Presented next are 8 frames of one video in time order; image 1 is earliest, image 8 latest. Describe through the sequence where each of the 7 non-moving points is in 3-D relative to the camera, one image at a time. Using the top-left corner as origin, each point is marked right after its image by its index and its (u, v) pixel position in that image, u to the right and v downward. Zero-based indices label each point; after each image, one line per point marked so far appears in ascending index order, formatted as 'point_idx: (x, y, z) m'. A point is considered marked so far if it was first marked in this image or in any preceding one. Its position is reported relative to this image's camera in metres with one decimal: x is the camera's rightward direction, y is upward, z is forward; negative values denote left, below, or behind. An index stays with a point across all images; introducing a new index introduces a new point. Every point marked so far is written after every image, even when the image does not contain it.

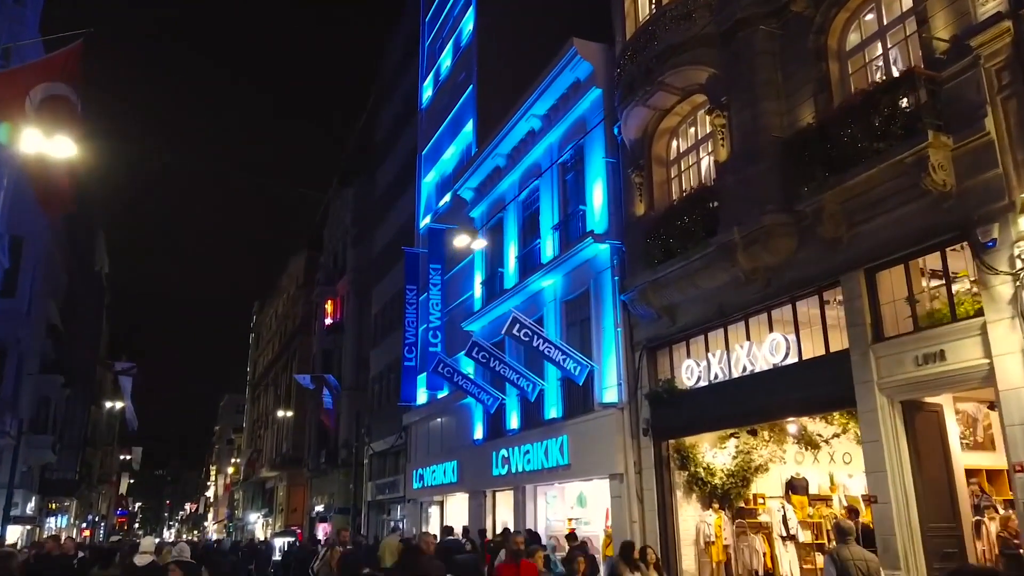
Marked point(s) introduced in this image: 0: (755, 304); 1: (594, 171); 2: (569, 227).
0: (+3.8, -0.3, +12.8) m
1: (+1.7, +2.5, +17.4) m
2: (+1.3, +1.4, +18.5) m
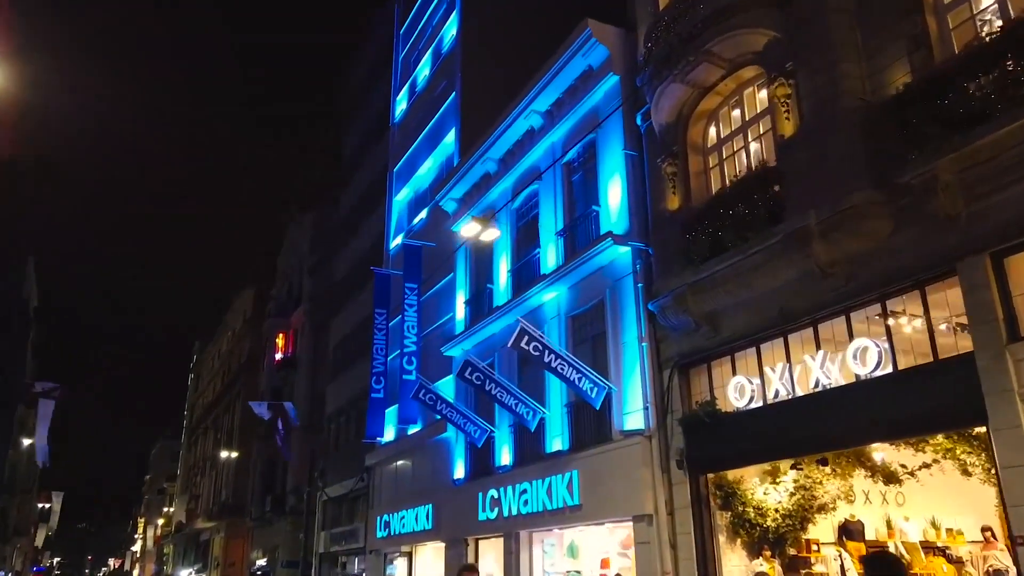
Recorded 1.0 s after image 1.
0: (+4.1, -0.2, +10.7) m
1: (+1.8, +2.3, +15.3) m
2: (+1.3, +1.1, +16.3) m
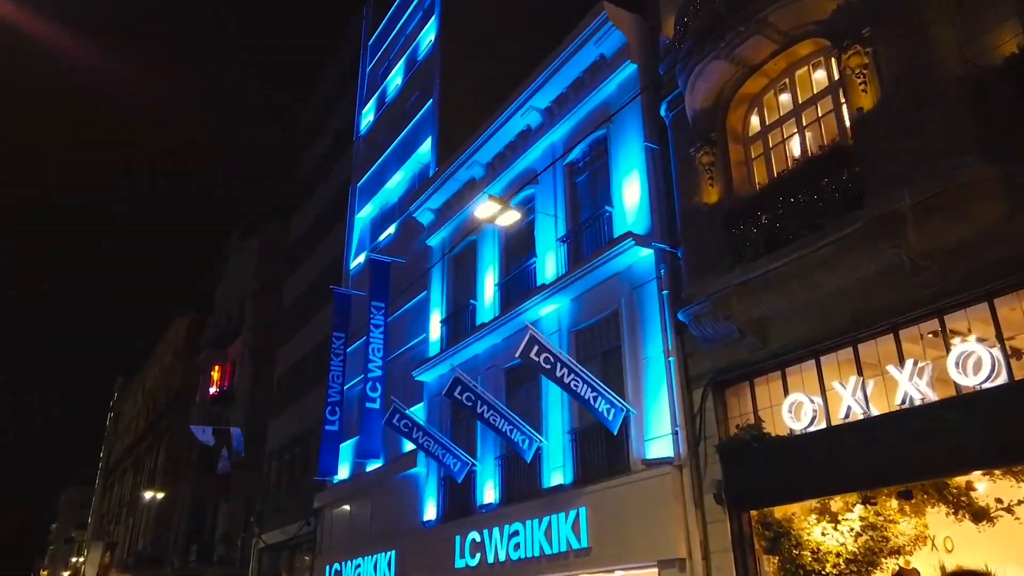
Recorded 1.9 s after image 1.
0: (+4.5, -0.2, +9.0) m
1: (+1.9, +2.1, +13.6) m
2: (+1.3, +0.9, +14.5) m
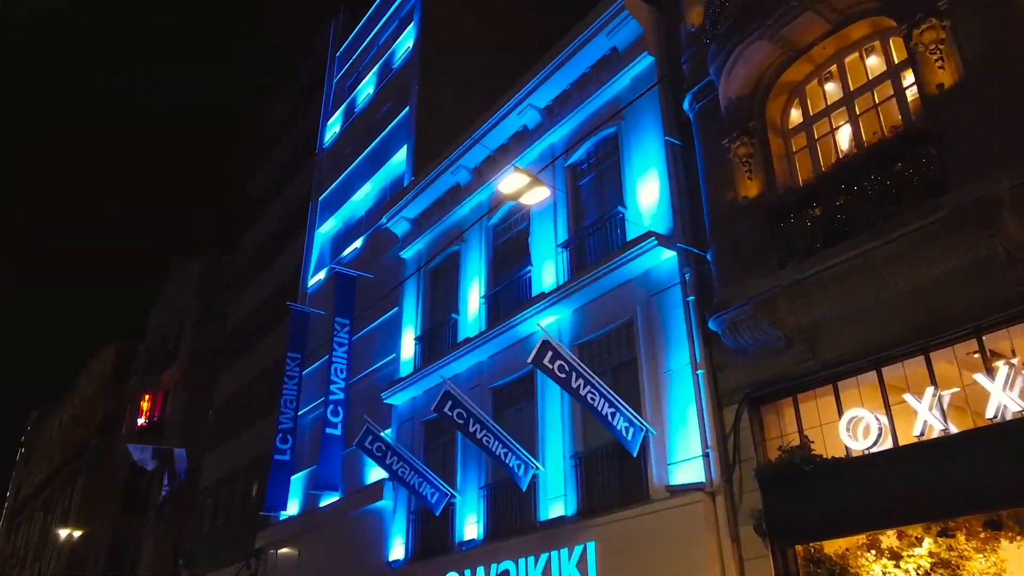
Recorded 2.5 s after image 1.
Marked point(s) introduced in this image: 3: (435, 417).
0: (+4.8, -0.2, +7.9) m
1: (+2.0, +1.9, +12.4) m
2: (+1.2, +0.7, +13.2) m
3: (-1.5, -2.5, +15.8) m
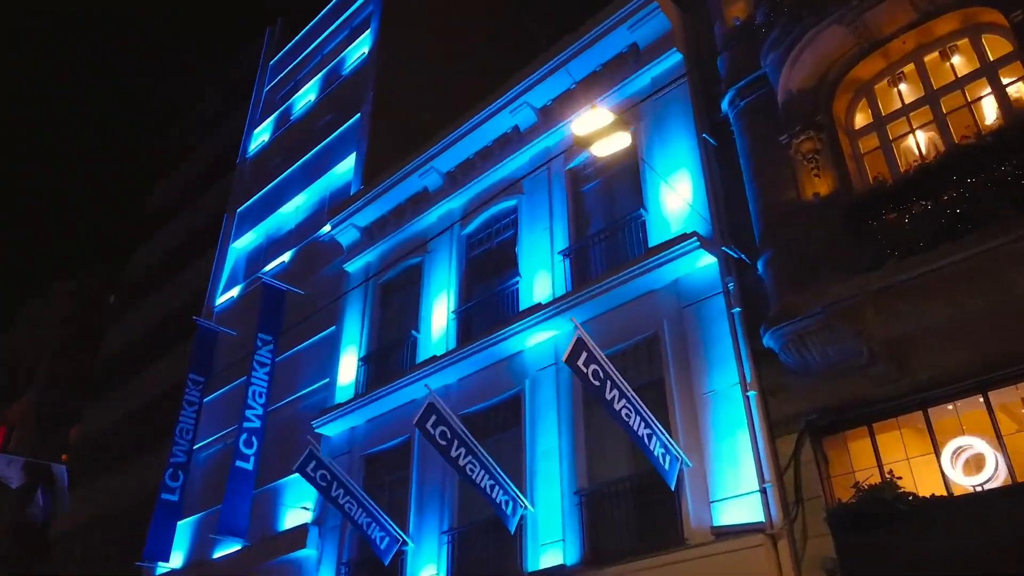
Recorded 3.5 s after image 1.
0: (+5.4, -0.3, +6.8) m
1: (+2.1, +1.7, +11.0) m
2: (+1.1, +0.5, +11.6) m
3: (-2.2, -2.7, +13.4) m
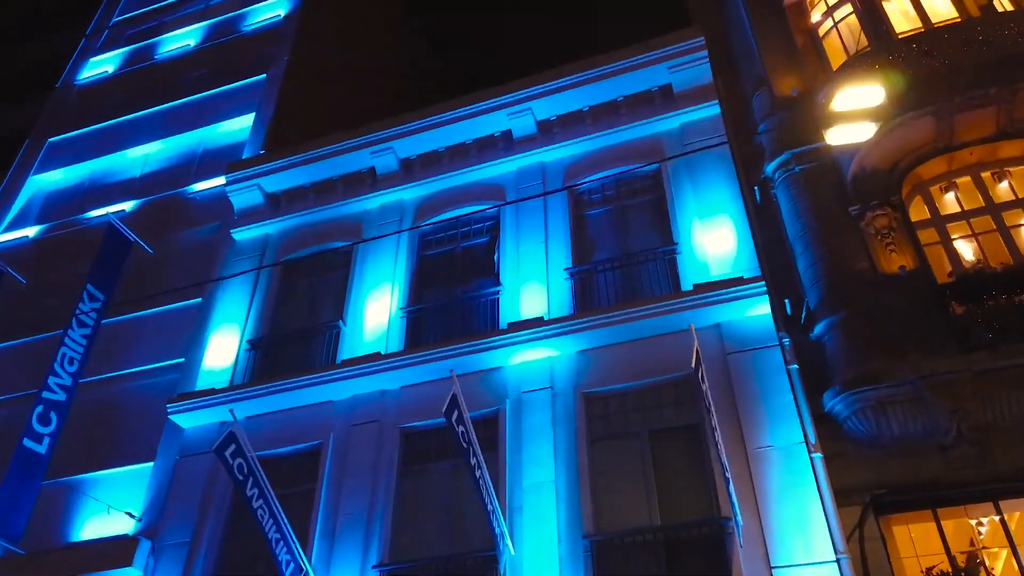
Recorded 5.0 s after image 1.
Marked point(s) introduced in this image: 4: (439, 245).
0: (+6.5, -1.4, +7.3) m
1: (+2.5, +1.0, +10.5) m
2: (+1.1, +0.1, +10.5) m
3: (-3.2, -2.2, +10.6) m
4: (-1.1, +0.6, +11.9) m
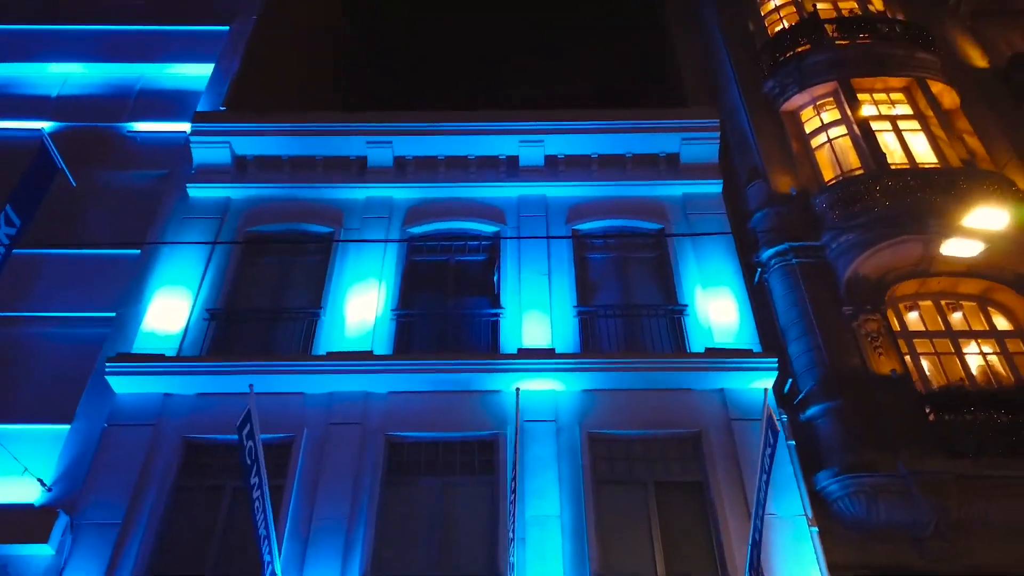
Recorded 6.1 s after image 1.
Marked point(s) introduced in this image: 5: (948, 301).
0: (+6.8, -3.1, +8.8) m
1: (+2.6, +0.2, +11.0) m
2: (+1.2, -0.5, +10.6) m
3: (-3.4, -1.8, +9.5) m
4: (-1.2, +0.5, +11.5) m
5: (+6.0, -0.2, +11.1) m
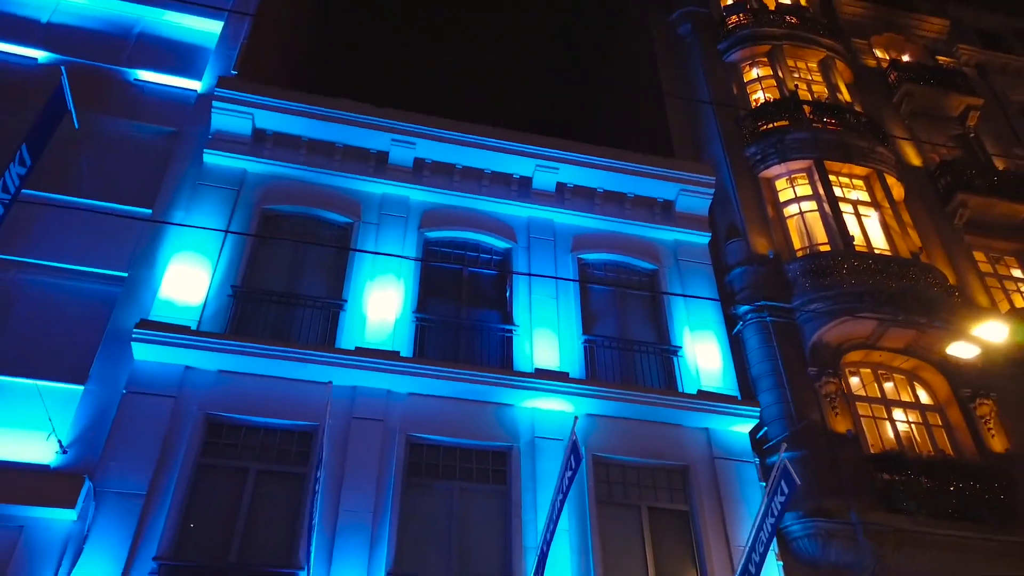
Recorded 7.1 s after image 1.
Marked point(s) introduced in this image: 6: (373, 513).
0: (+6.7, -4.4, +10.7) m
1: (+2.7, -0.5, +12.1) m
2: (+1.3, -0.9, +11.5) m
3: (-3.2, -1.5, +9.5) m
4: (-1.0, +0.4, +11.9) m
5: (+5.9, -1.3, +12.9) m
6: (-1.6, -2.5, +9.1) m
